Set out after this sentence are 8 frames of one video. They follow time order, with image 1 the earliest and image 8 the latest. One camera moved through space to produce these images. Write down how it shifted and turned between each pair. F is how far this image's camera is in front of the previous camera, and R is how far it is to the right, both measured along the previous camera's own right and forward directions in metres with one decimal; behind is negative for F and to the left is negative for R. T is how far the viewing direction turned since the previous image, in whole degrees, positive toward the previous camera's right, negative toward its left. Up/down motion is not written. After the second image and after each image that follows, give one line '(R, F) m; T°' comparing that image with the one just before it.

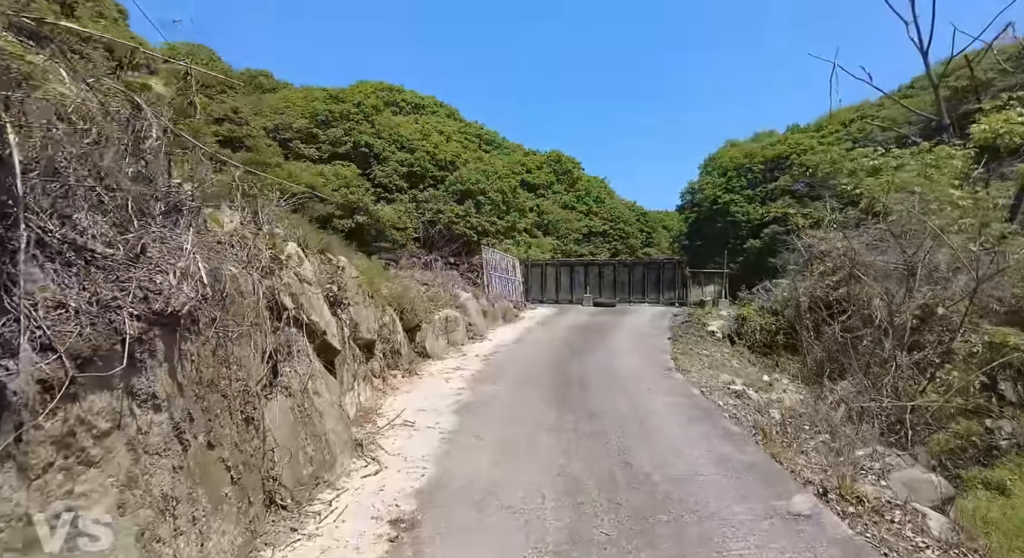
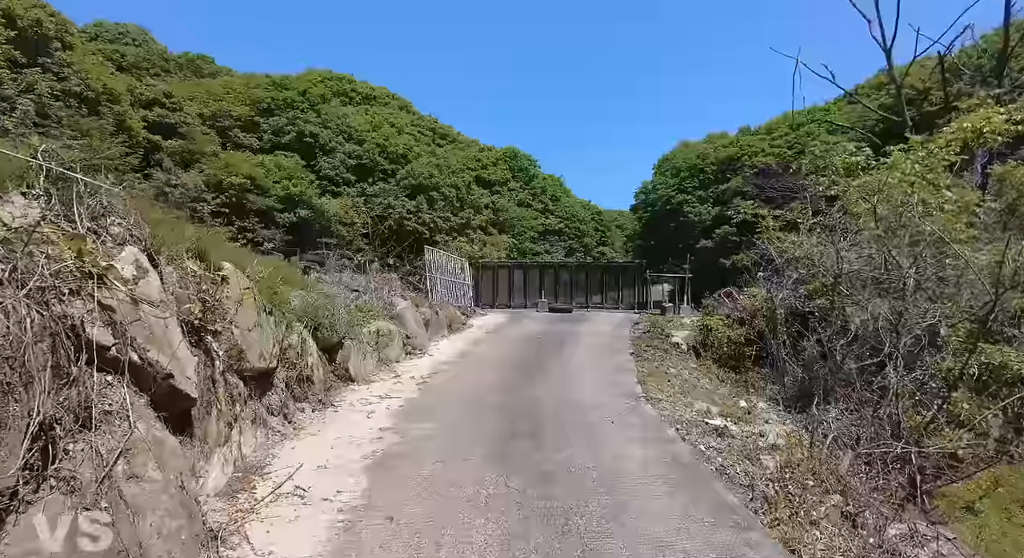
(+0.2, +1.3) m; +4°
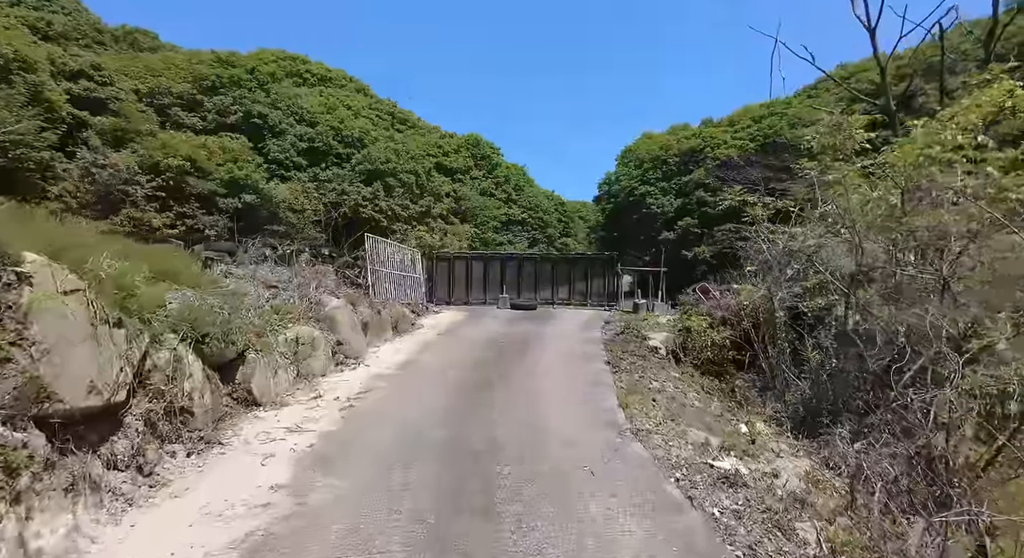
(+0.1, +1.5) m; +4°
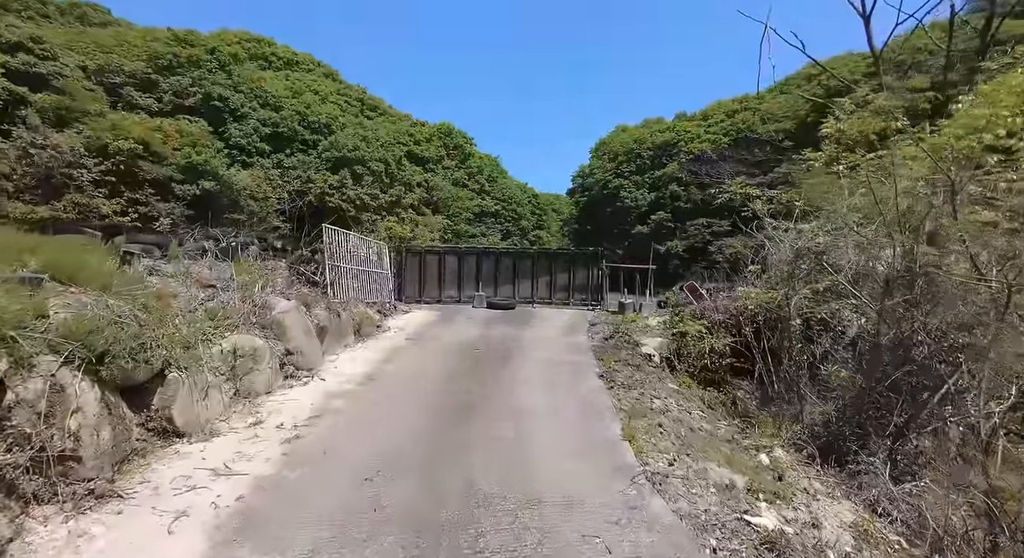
(-0.1, +1.0) m; +3°
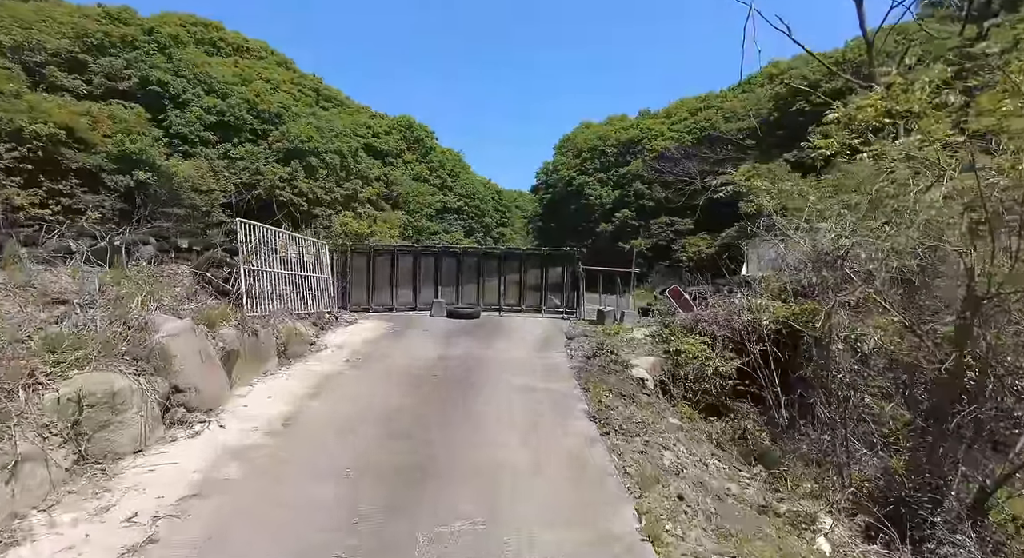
(0.0, +1.6) m; +4°
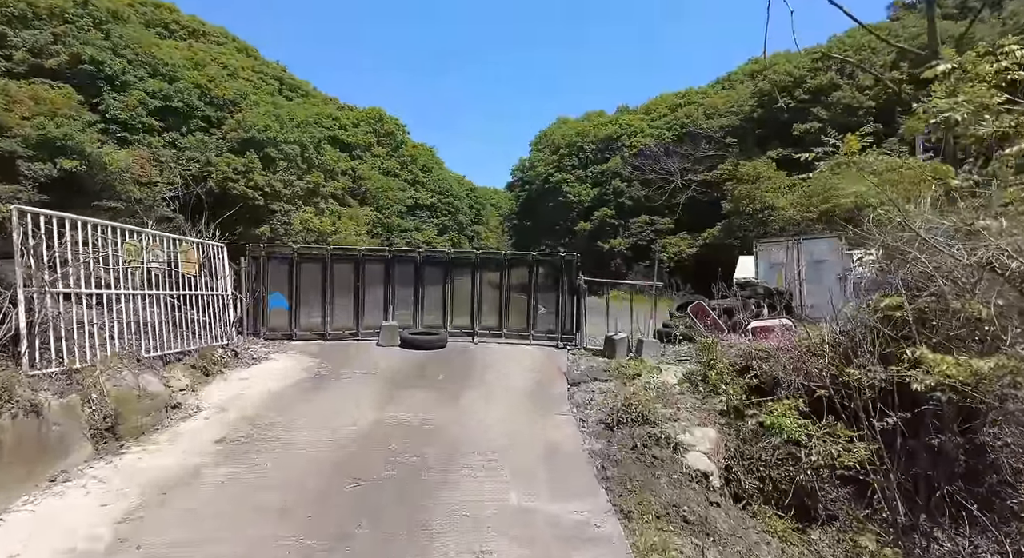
(0.0, +2.9) m; +3°
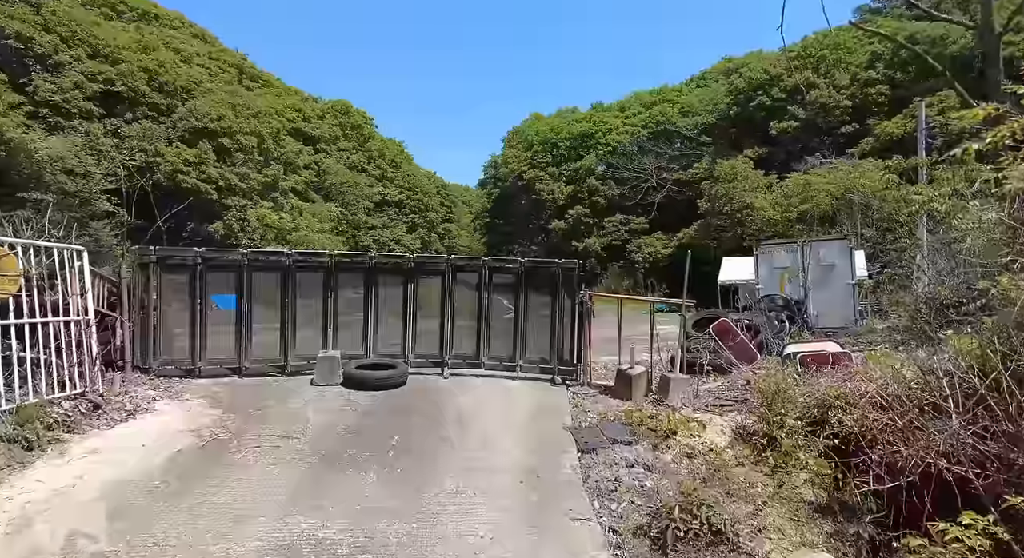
(-0.1, +2.0) m; +3°
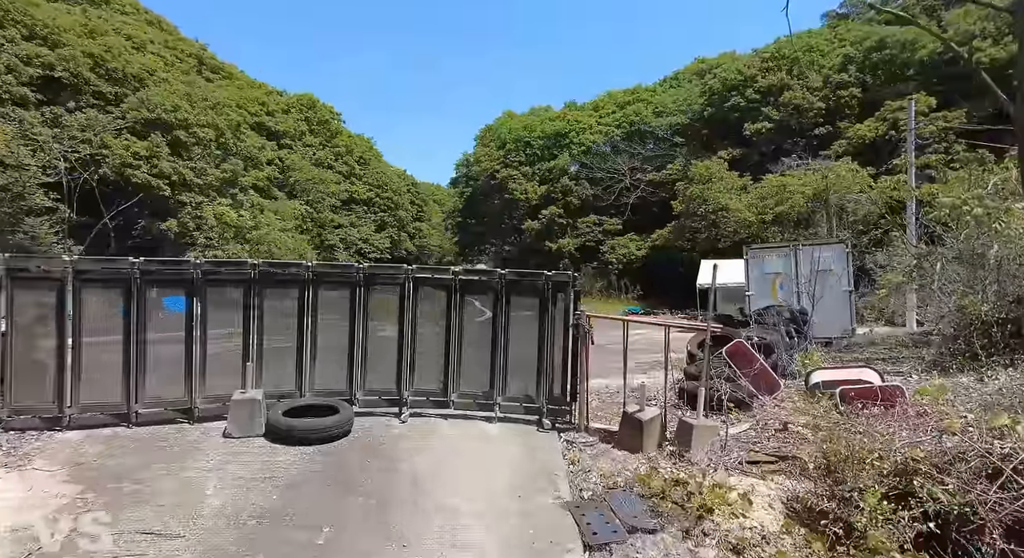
(0.0, +1.4) m; +3°
